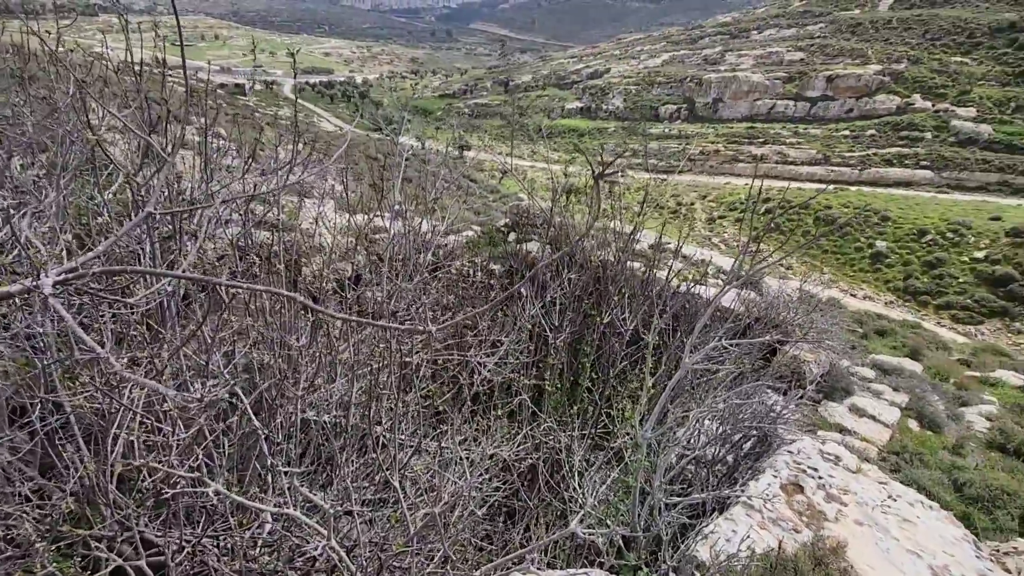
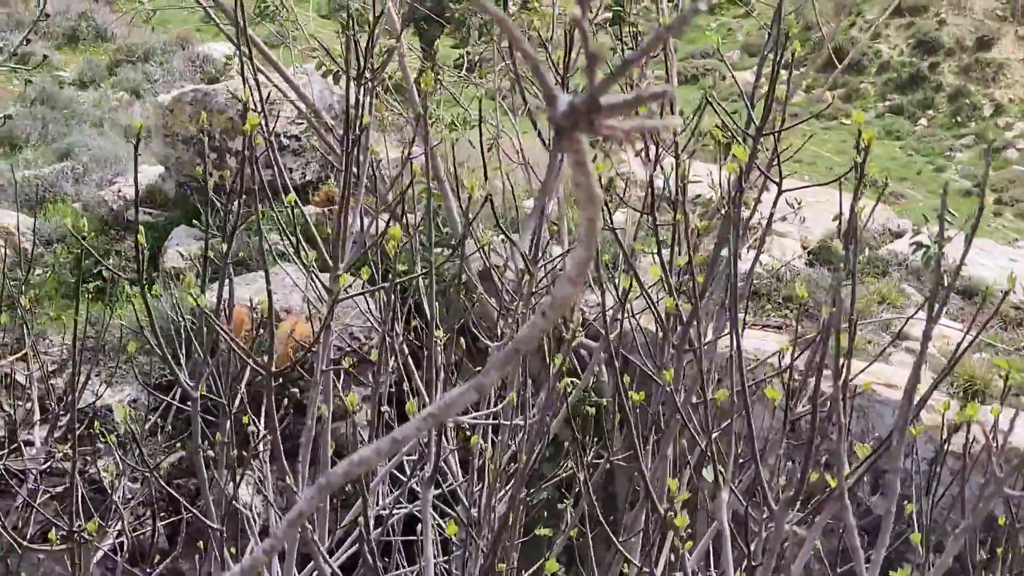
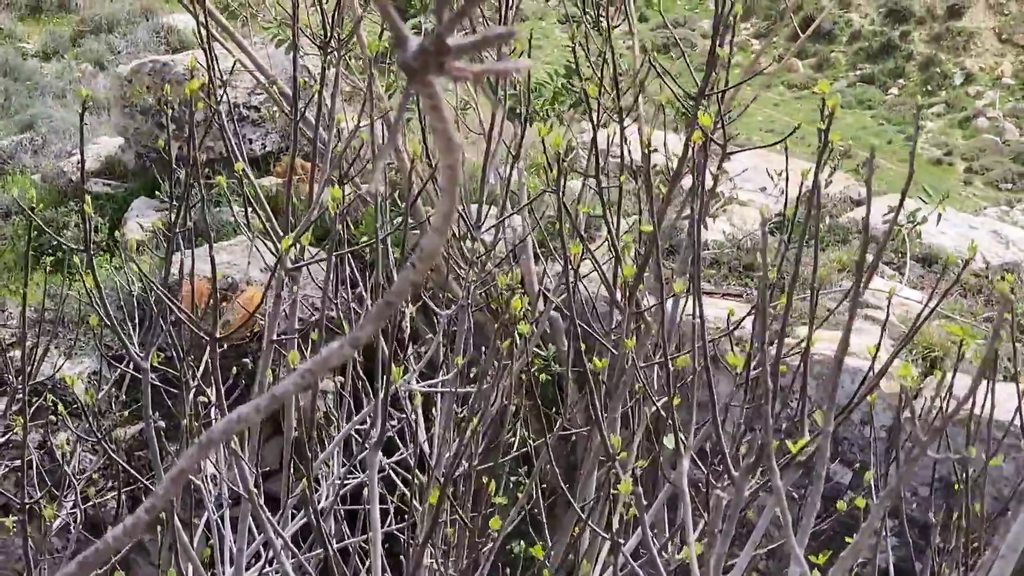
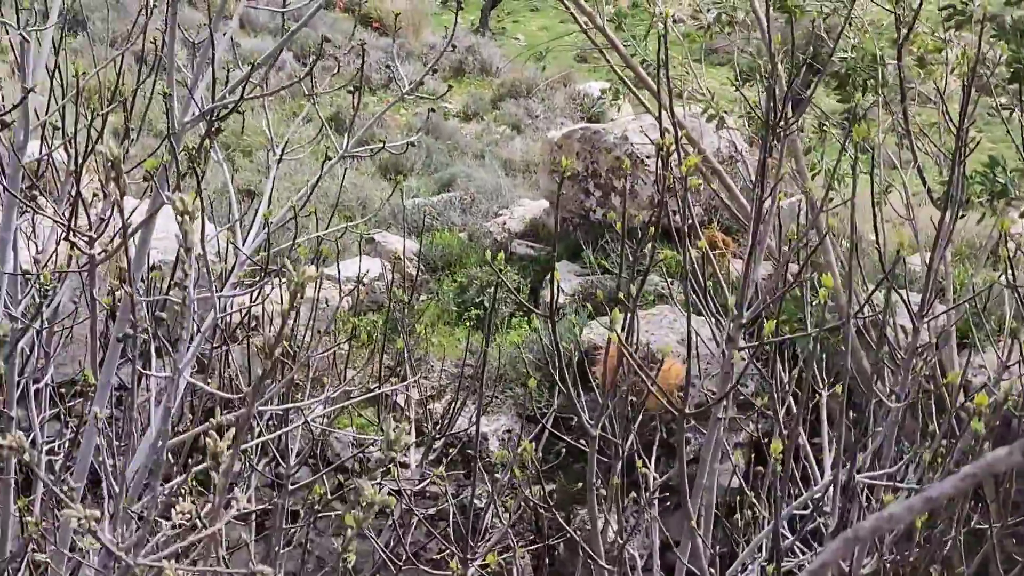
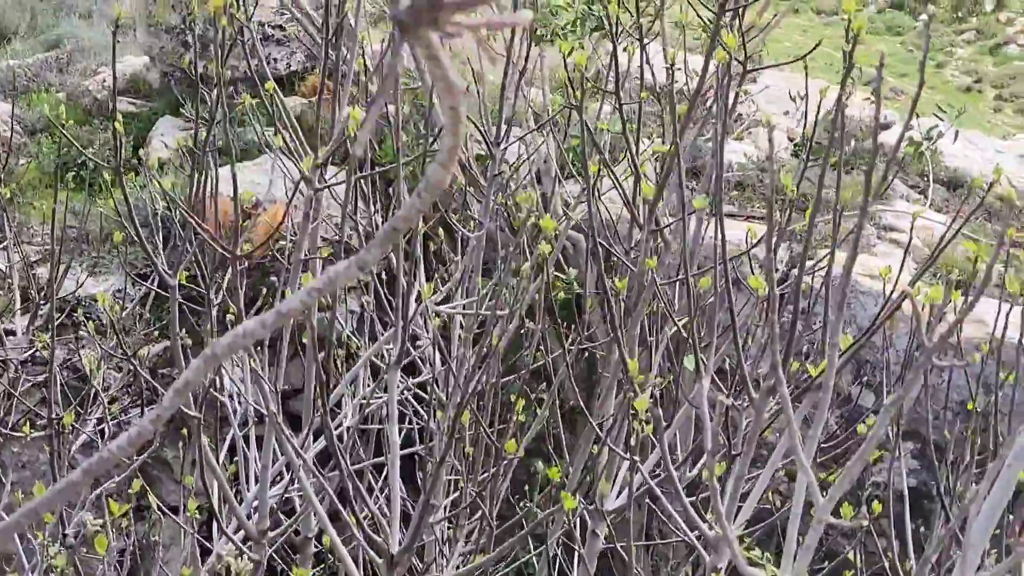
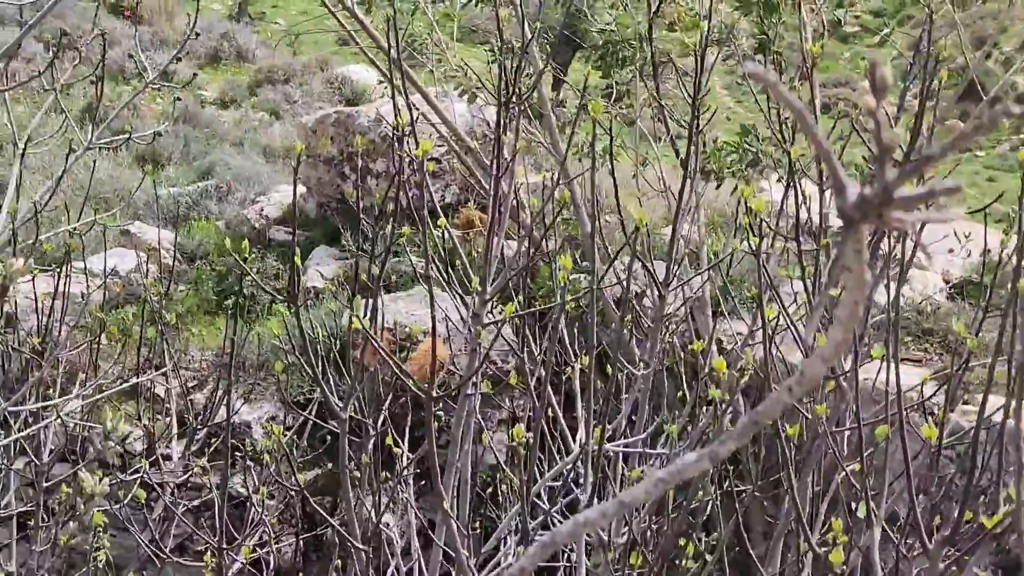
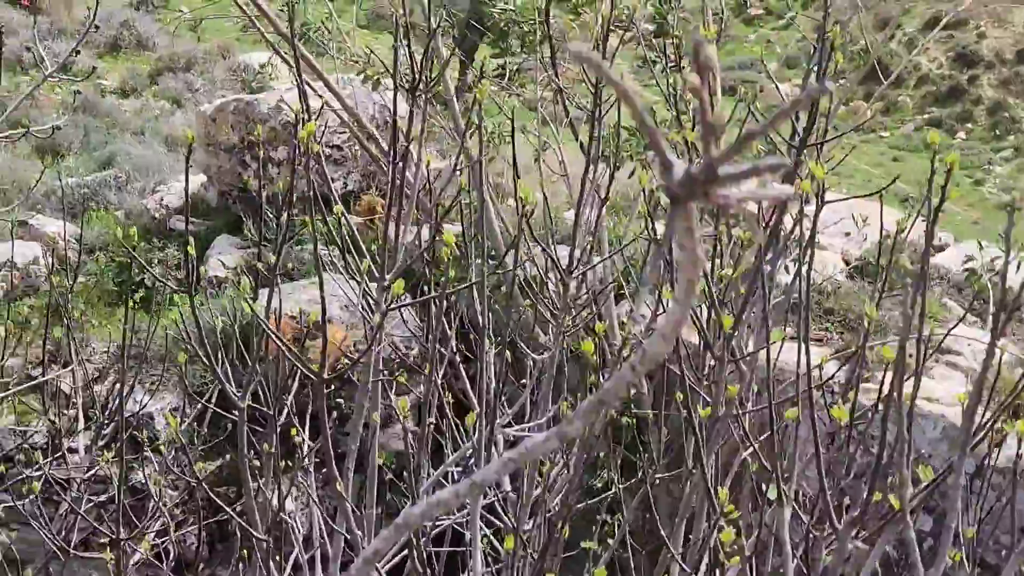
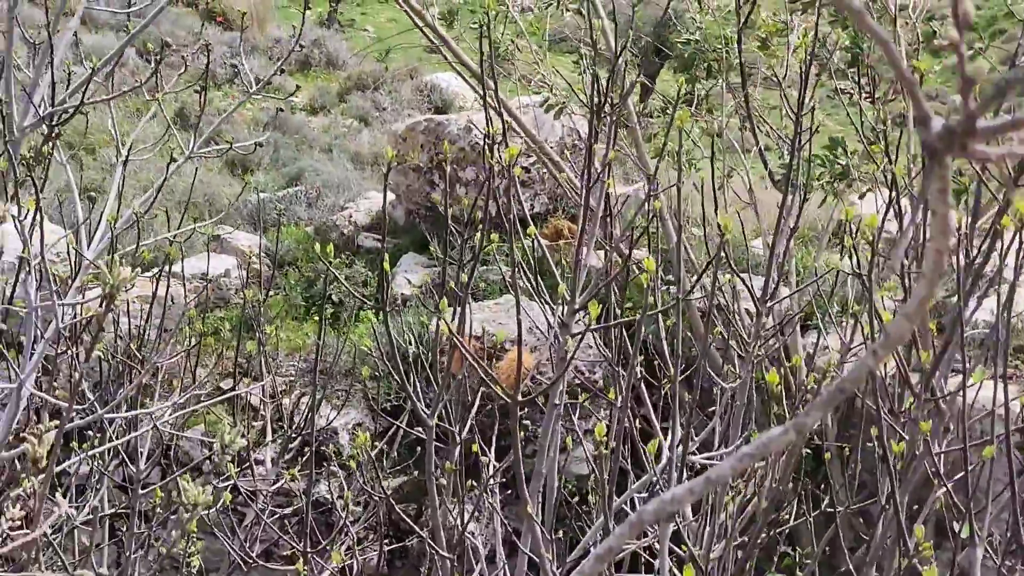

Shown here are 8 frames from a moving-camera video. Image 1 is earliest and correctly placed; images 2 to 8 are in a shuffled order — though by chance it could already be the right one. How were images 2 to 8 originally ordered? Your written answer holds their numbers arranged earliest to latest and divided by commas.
5, 3, 2, 7, 6, 8, 4
